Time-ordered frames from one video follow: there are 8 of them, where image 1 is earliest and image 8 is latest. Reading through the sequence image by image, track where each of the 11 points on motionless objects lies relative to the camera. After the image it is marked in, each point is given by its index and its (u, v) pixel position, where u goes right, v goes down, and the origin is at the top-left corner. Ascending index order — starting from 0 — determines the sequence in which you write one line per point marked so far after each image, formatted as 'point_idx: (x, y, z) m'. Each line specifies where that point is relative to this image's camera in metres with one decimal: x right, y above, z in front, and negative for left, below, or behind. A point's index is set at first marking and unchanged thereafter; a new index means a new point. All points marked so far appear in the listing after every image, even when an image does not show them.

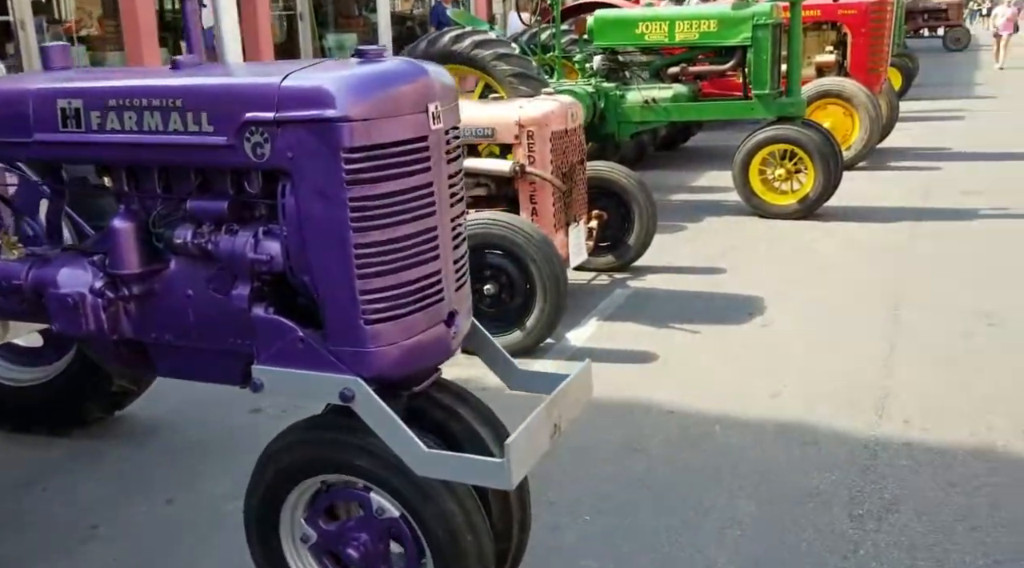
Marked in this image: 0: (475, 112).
0: (-0.2, +1.0, +5.7) m
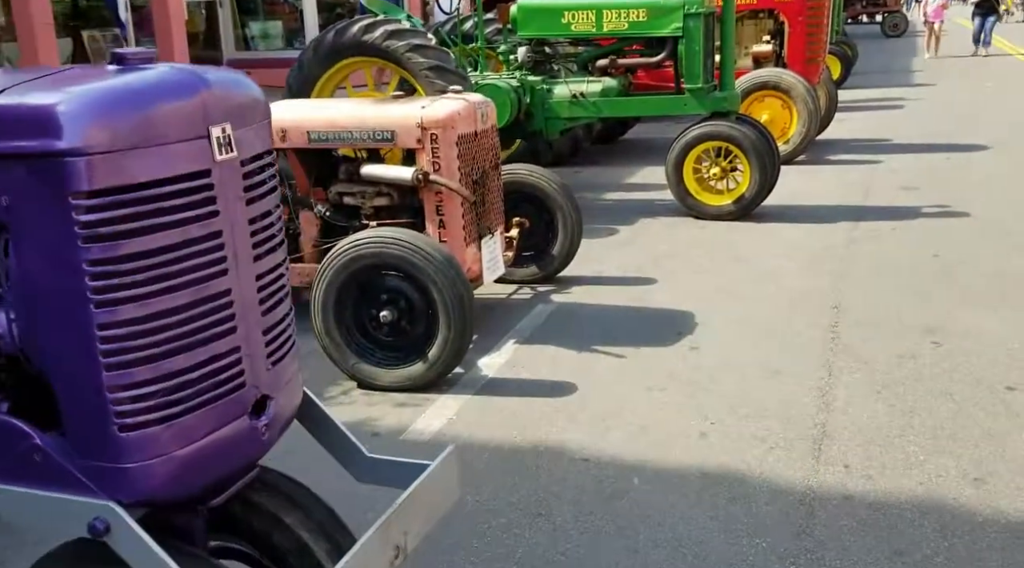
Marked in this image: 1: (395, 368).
0: (-0.7, +0.9, +5.1) m
1: (-0.5, -0.4, +4.6) m
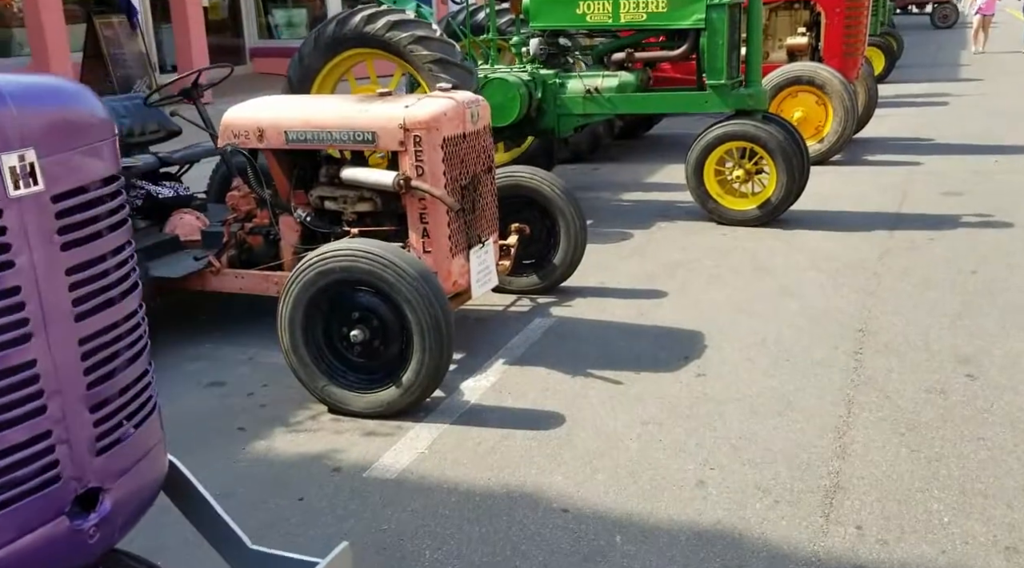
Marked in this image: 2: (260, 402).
0: (-0.7, +0.8, +4.7) m
1: (-0.6, -0.4, +4.2) m
2: (-1.1, -0.5, +4.5) m
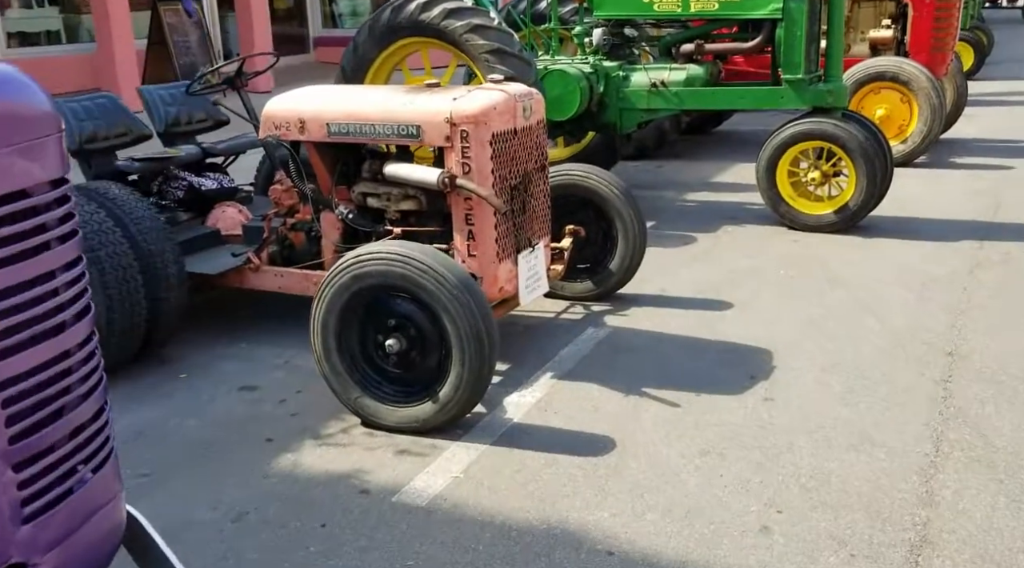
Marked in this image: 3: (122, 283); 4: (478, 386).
0: (-0.5, +0.8, +4.3) m
1: (-0.4, -0.5, +3.9) m
2: (-0.9, -0.5, +4.2) m
3: (-1.6, 0.0, +4.3) m
4: (-0.1, -0.4, +3.7) m
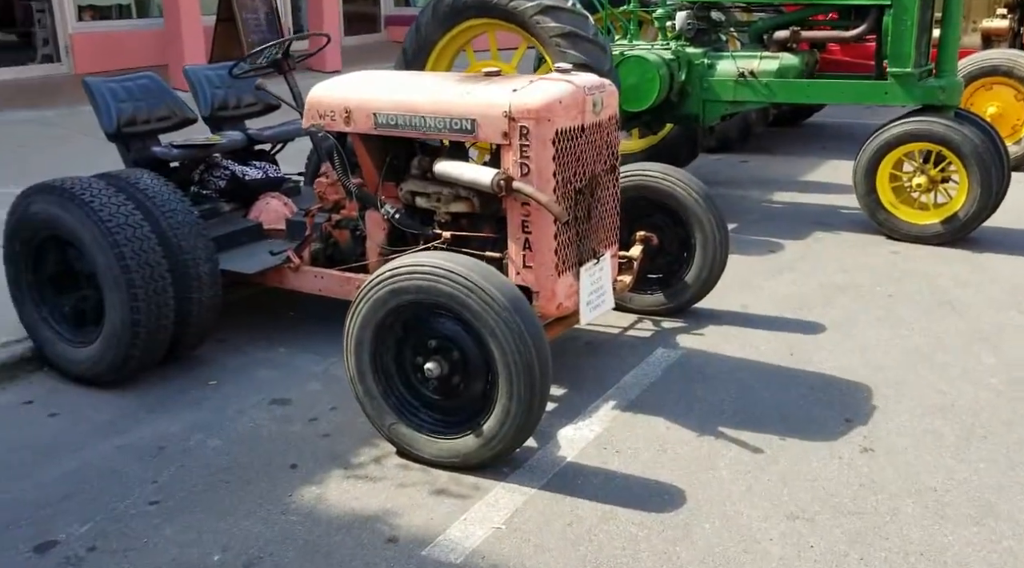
0: (-0.2, +0.7, +3.9) m
1: (-0.2, -0.5, +3.4) m
2: (-0.7, -0.5, +3.8) m
3: (-1.4, 0.0, +3.9) m
4: (0.0, -0.4, +3.3) m
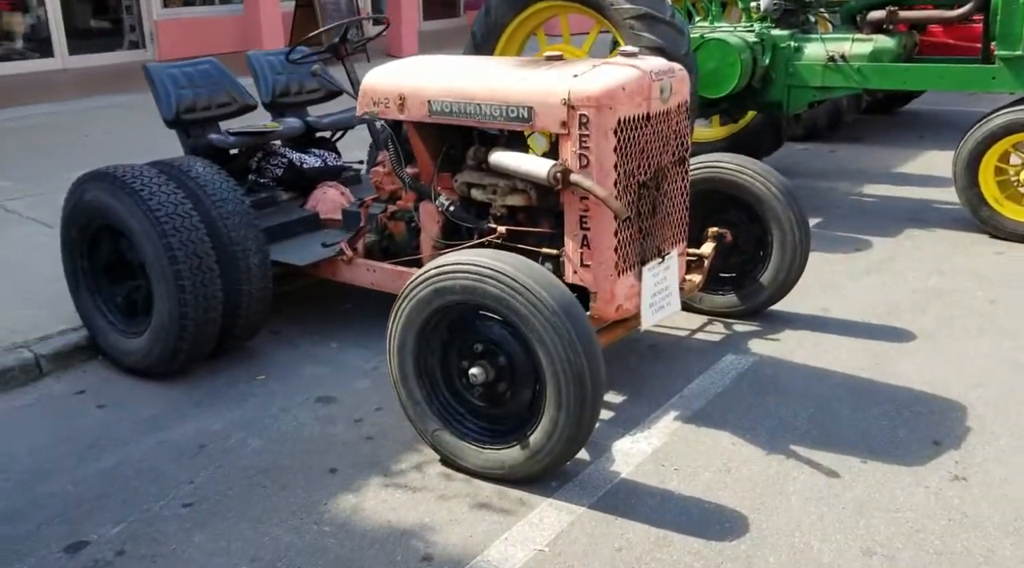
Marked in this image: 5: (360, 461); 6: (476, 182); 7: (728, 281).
0: (0.0, +0.7, +3.6) m
1: (-0.1, -0.5, +3.2) m
2: (-0.5, -0.5, +3.6) m
3: (-1.2, 0.0, +3.8) m
4: (+0.2, -0.5, +3.0) m
5: (-0.5, -0.6, +3.4) m
6: (-0.1, +0.4, +3.9) m
7: (+1.0, 0.0, +4.5) m
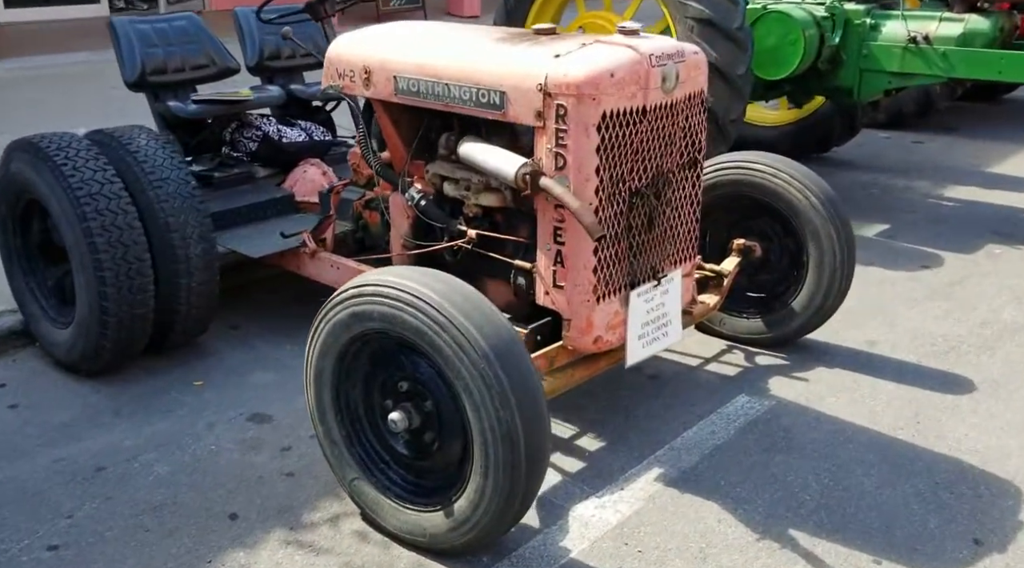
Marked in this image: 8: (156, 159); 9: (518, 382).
0: (-0.1, +0.7, +3.0) m
1: (-0.3, -0.6, +2.7) m
2: (-0.7, -0.6, +3.1) m
3: (-1.3, +0.1, +3.3) m
4: (0.0, -0.5, +2.4) m
5: (-0.7, -0.6, +2.9) m
6: (-0.2, +0.4, +3.3) m
7: (+0.9, -0.1, +3.8) m
8: (-1.2, +0.4, +3.5) m
9: (0.0, -0.2, +2.4) m
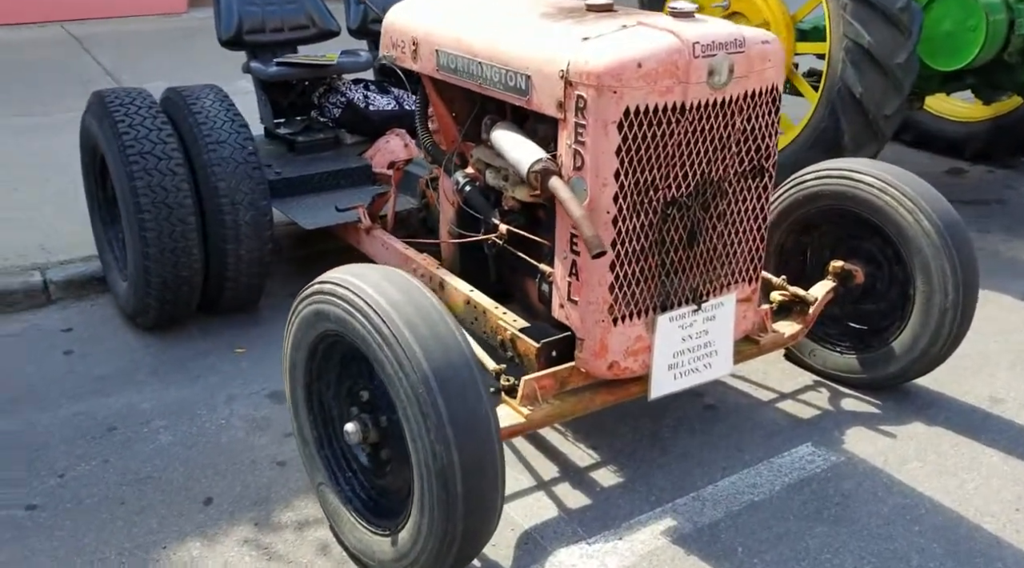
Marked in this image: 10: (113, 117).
0: (0.0, +0.7, +2.7) m
1: (-0.4, -0.6, +2.4) m
2: (-0.6, -0.5, +2.9) m
3: (-1.1, +0.2, +3.3) m
4: (-0.2, -0.6, +2.2) m
5: (-0.7, -0.6, +2.8) m
6: (-0.1, +0.4, +3.0) m
7: (+1.1, -0.2, +3.2) m
8: (-1.0, +0.6, +3.4) m
9: (-0.1, -0.3, +2.1) m
10: (-1.3, +0.6, +3.4) m
